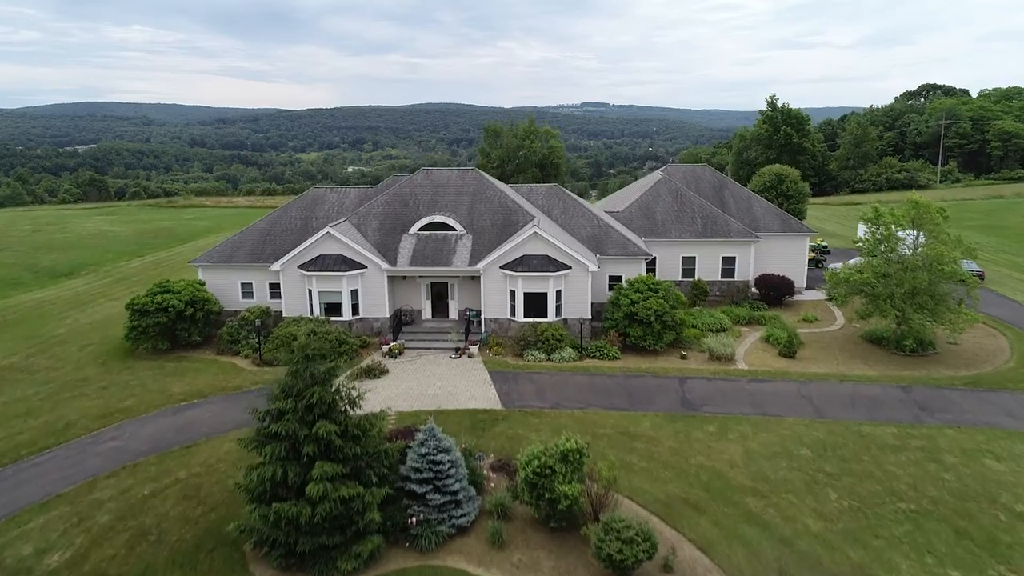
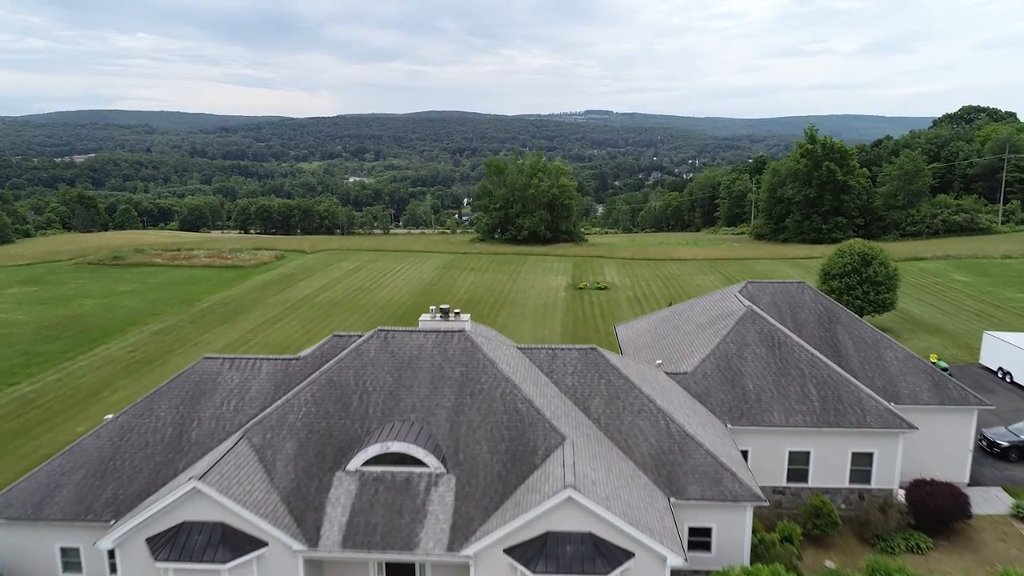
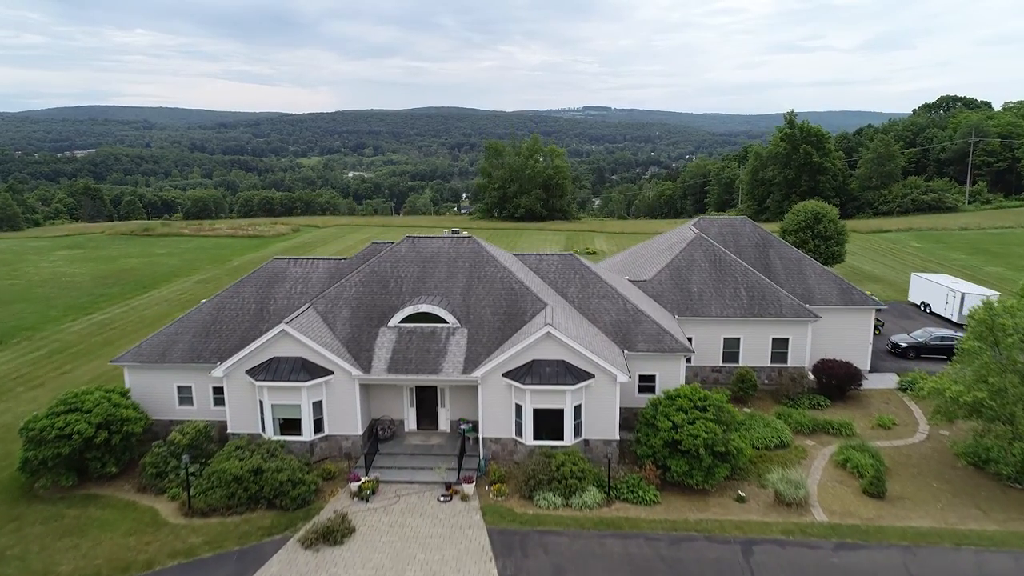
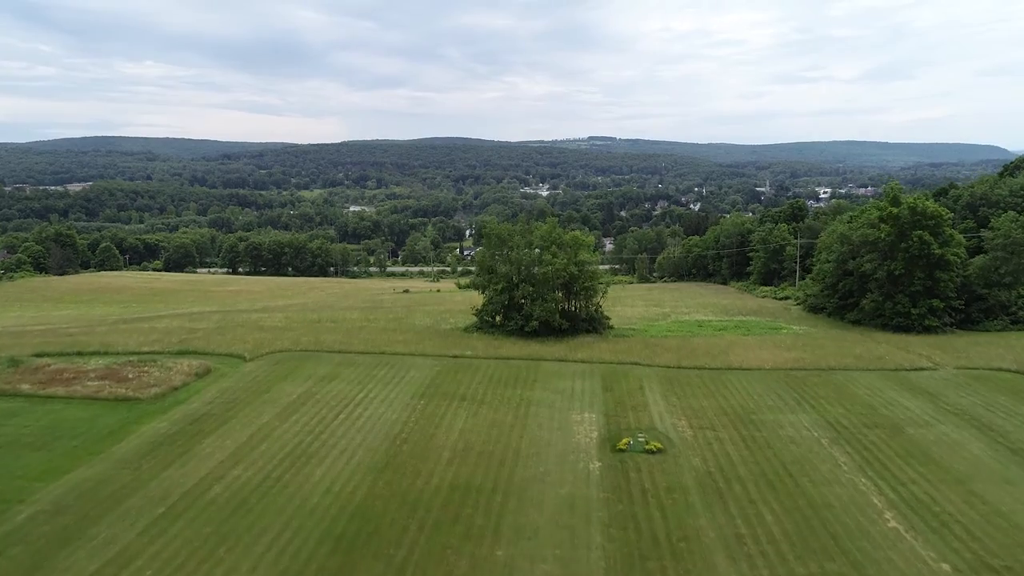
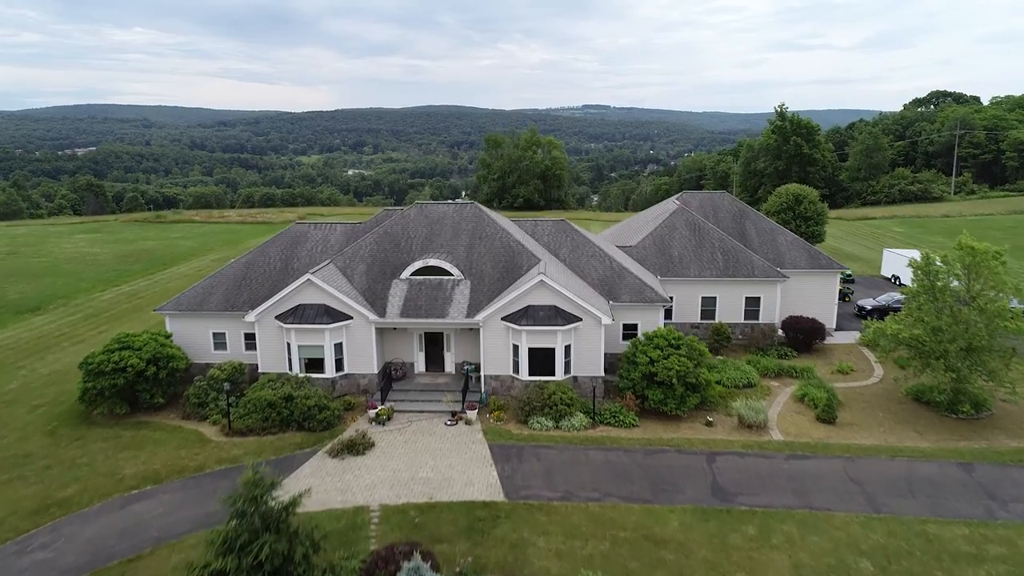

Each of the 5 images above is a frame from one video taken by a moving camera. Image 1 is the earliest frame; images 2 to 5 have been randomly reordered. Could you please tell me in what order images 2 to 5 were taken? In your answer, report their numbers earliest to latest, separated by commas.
5, 3, 2, 4
